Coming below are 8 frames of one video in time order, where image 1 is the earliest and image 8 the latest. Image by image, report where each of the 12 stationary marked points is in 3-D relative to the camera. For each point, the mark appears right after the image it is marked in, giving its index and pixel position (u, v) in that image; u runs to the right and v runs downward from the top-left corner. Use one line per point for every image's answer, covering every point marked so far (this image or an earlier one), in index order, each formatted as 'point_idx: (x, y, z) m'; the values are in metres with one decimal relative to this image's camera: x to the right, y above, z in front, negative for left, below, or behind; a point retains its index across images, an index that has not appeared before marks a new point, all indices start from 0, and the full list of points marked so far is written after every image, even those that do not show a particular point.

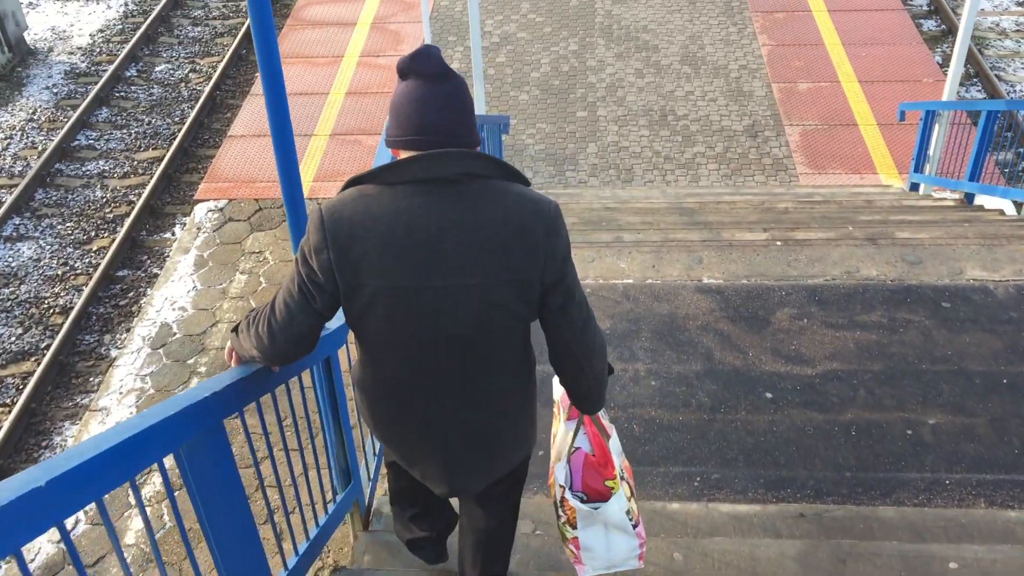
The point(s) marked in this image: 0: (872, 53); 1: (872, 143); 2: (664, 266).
0: (+3.5, +2.3, +9.5) m
1: (+3.0, +1.2, +8.2) m
2: (+0.7, +0.1, +4.8) m
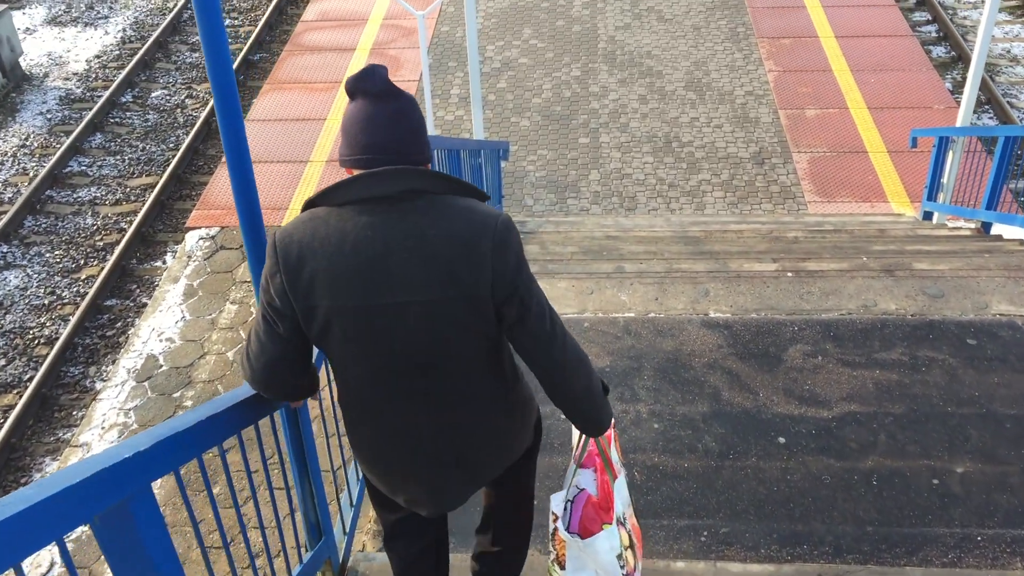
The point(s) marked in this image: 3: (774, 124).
0: (+3.5, +2.0, +9.3) m
1: (+3.0, +0.9, +8.0) m
2: (+0.7, -0.1, +4.6) m
3: (+2.3, +1.5, +8.7) m
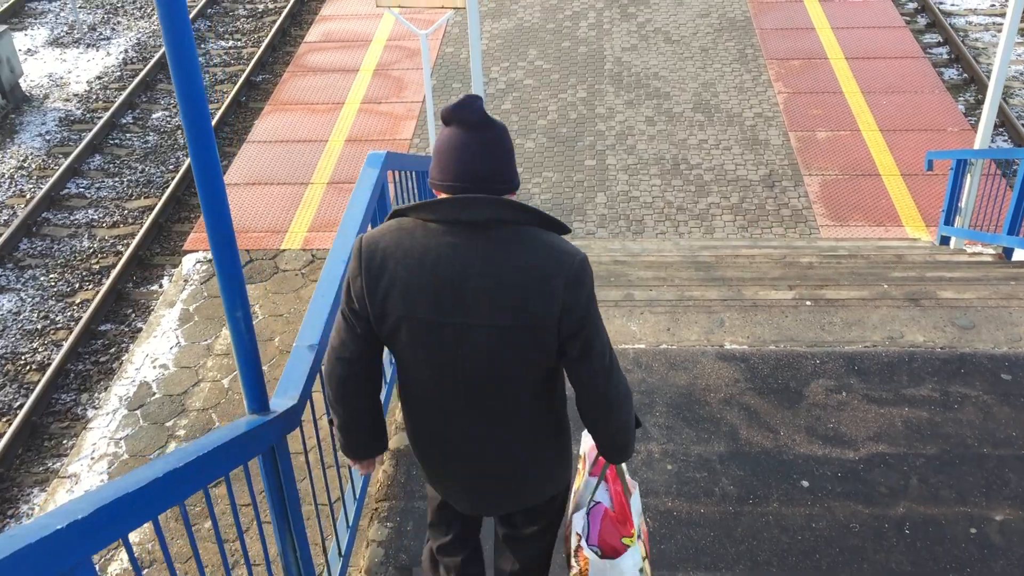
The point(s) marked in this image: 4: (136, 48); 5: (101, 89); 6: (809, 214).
0: (+3.5, +1.7, +9.1) m
1: (+3.0, +0.7, +7.8) m
2: (+0.7, -0.2, +4.4) m
3: (+2.4, +1.2, +8.5) m
4: (-4.5, +2.9, +11.8) m
5: (-4.6, +2.2, +10.9) m
6: (+2.3, +0.6, +7.6) m
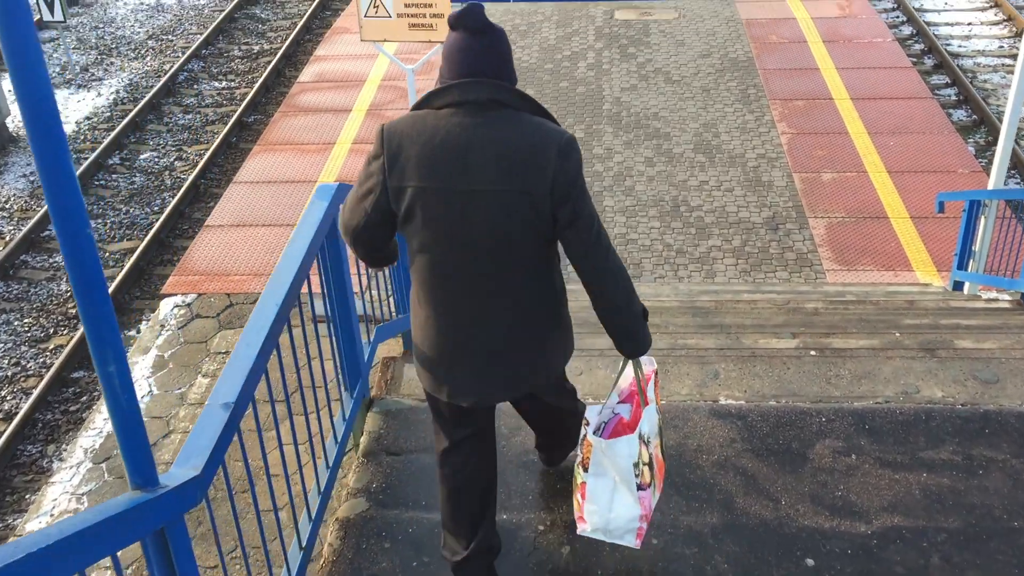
0: (+3.5, +1.3, +8.8) m
1: (+3.0, +0.4, +7.4) m
2: (+0.6, -0.4, +4.0) m
3: (+2.3, +0.8, +8.2) m
4: (-4.5, +2.4, +11.6) m
5: (-4.6, +1.7, +10.7) m
6: (+2.2, +0.2, +7.3) m
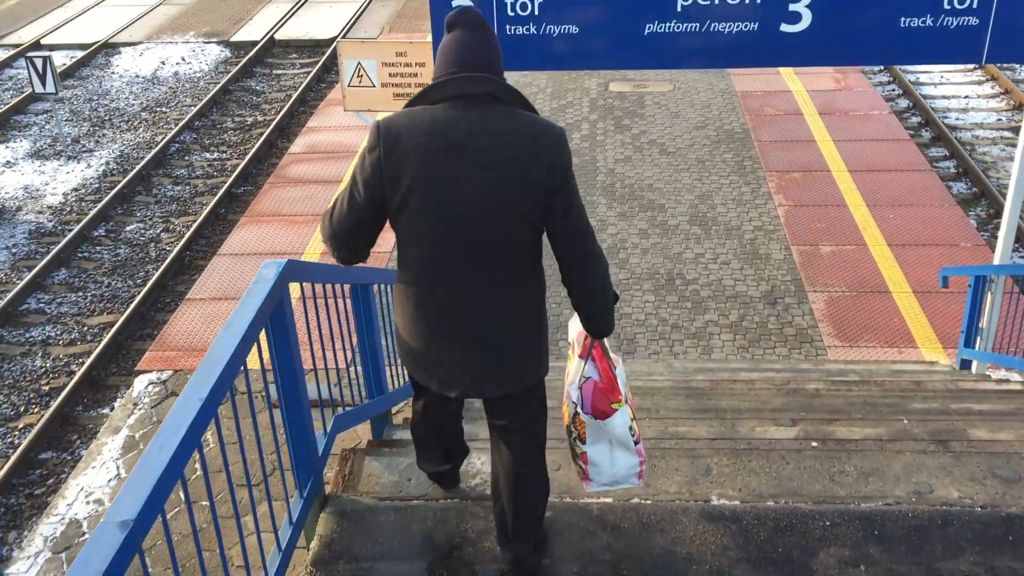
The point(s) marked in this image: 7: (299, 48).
0: (+3.4, +0.7, +8.6) m
1: (+2.9, -0.2, +7.2) m
2: (+0.6, -0.7, +3.7) m
3: (+2.2, +0.2, +8.0) m
4: (-4.6, +1.5, +11.5) m
5: (-4.7, +0.9, +10.5) m
6: (+2.2, -0.3, +7.0) m
7: (-3.3, +3.7, +15.2) m
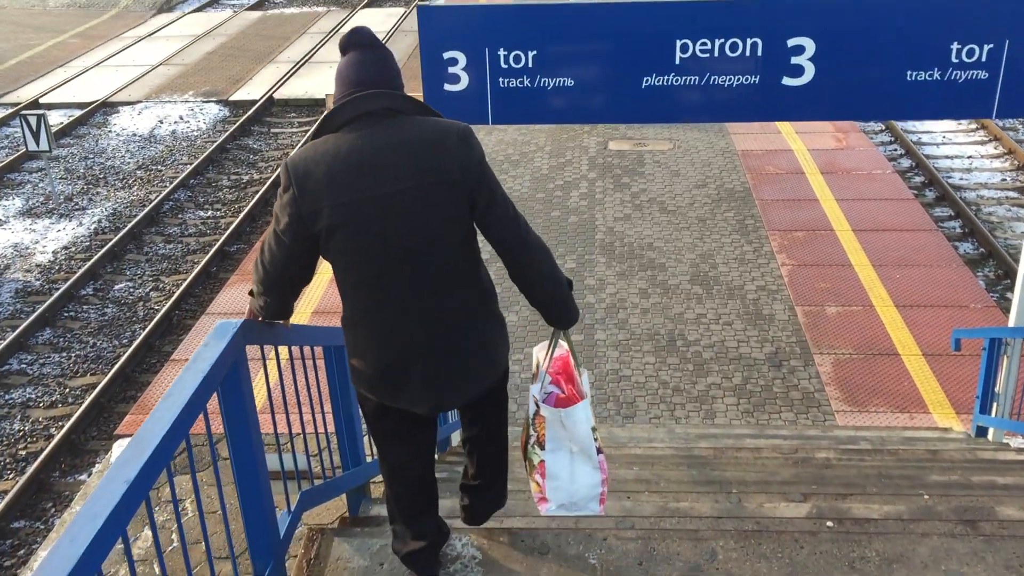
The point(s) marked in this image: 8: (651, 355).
0: (+3.4, +0.1, +8.4) m
1: (+2.9, -0.6, +6.9) m
2: (+0.5, -0.9, +3.4) m
3: (+2.2, -0.3, +7.7) m
4: (-4.6, +0.8, +11.3) m
5: (-4.7, +0.3, +10.3) m
6: (+2.1, -0.7, +6.7) m
7: (-3.3, +2.8, +15.2) m
8: (+1.0, -0.5, +7.4) m
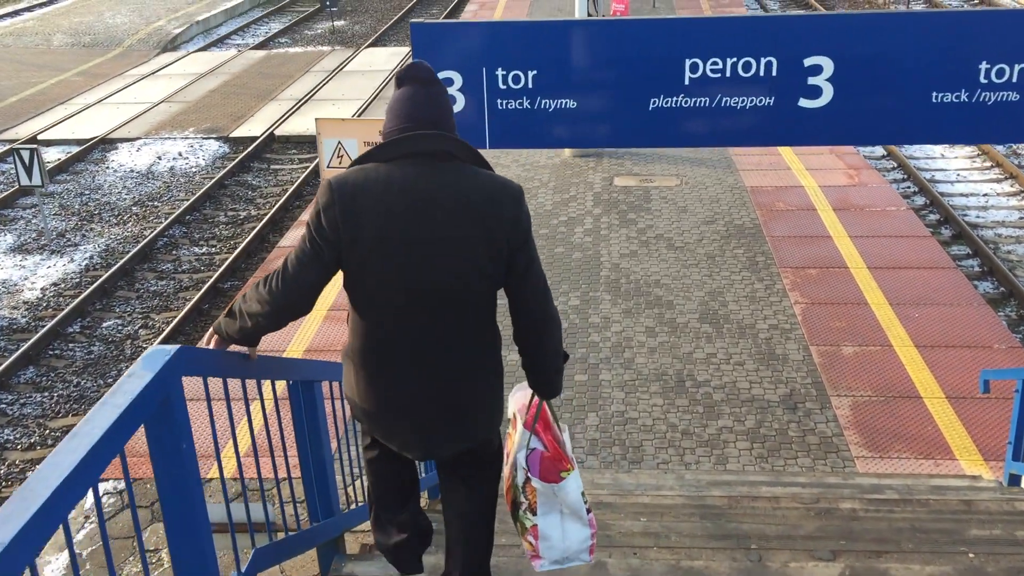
0: (+3.4, -0.2, +8.0) m
1: (+2.9, -0.9, +6.5) m
2: (+0.5, -1.0, +3.0) m
3: (+2.2, -0.6, +7.4) m
4: (-4.6, +0.4, +11.1) m
5: (-4.7, -0.1, +10.0) m
6: (+2.1, -1.0, +6.3) m
7: (-3.3, +2.2, +15.0) m
8: (+1.0, -0.8, +7.0) m
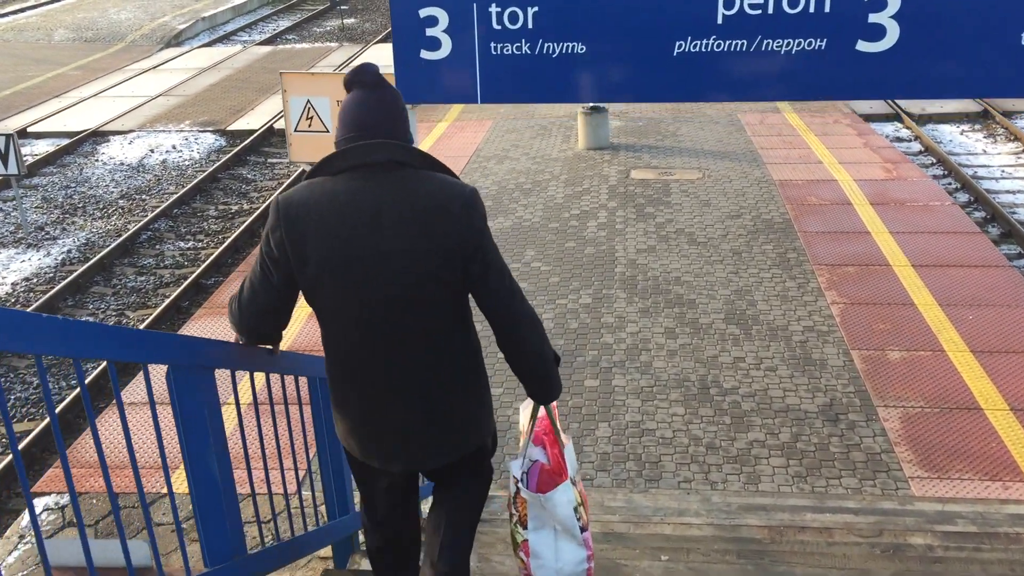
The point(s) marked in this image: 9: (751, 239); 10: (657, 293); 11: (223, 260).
0: (+3.4, -0.2, +7.2) m
1: (+2.9, -0.8, +5.6) m
2: (+0.4, -0.9, +2.2) m
3: (+2.2, -0.5, +6.5) m
4: (-4.5, +0.4, +10.3) m
5: (-4.6, 0.0, +9.3) m
6: (+2.1, -1.0, +5.5) m
7: (-3.1, +2.2, +14.2) m
8: (+1.0, -0.7, +6.1) m
9: (+2.1, +0.4, +8.7) m
10: (+1.1, 0.0, +7.7) m
11: (-2.9, +0.3, +9.9) m
